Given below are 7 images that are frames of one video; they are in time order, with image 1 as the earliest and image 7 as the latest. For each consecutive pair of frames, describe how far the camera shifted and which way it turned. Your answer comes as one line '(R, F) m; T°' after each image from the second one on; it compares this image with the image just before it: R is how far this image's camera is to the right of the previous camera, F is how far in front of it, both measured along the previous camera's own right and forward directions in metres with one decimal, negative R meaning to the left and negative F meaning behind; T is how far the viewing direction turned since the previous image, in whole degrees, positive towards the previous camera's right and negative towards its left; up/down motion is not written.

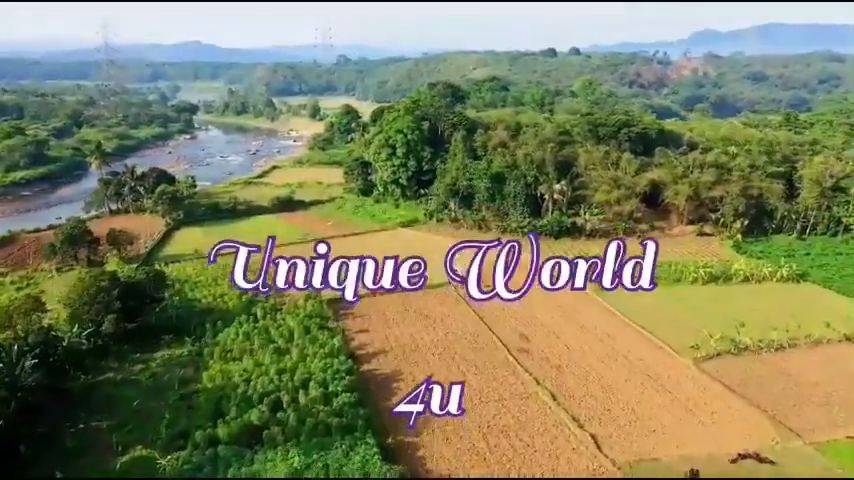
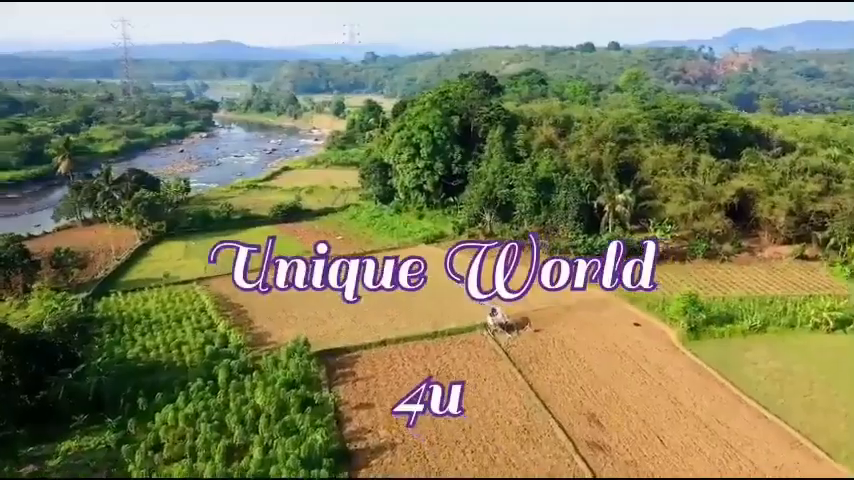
(0.0, +7.9) m; -2°
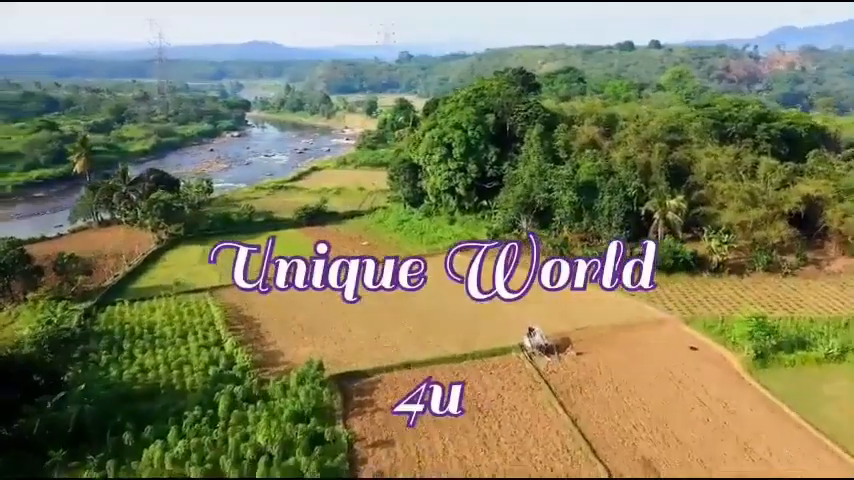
(+0.1, +2.5) m; -3°
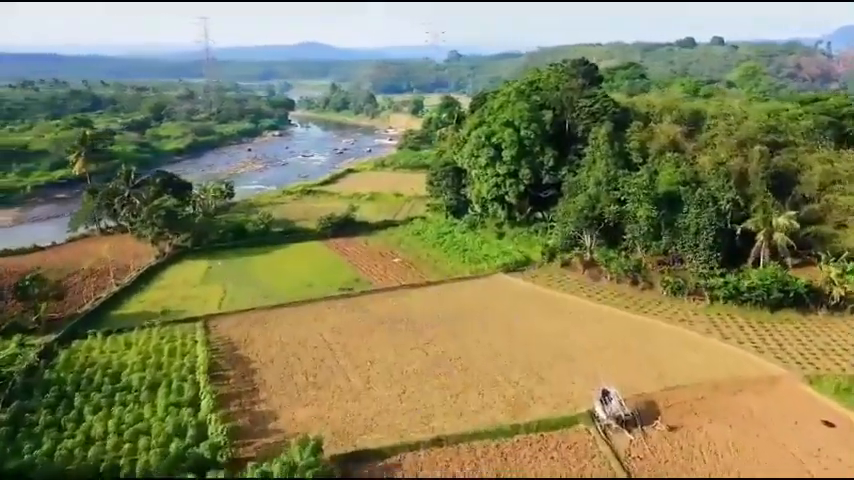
(+0.1, +5.3) m; -4°
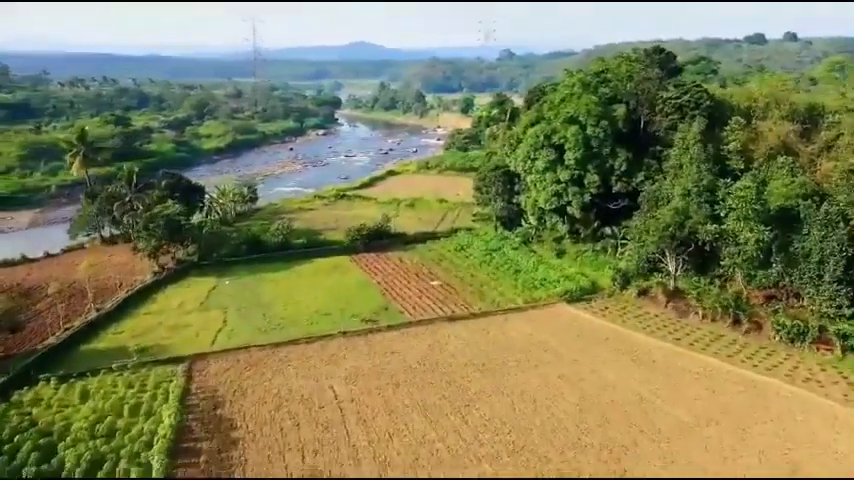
(+0.1, +5.0) m; -4°
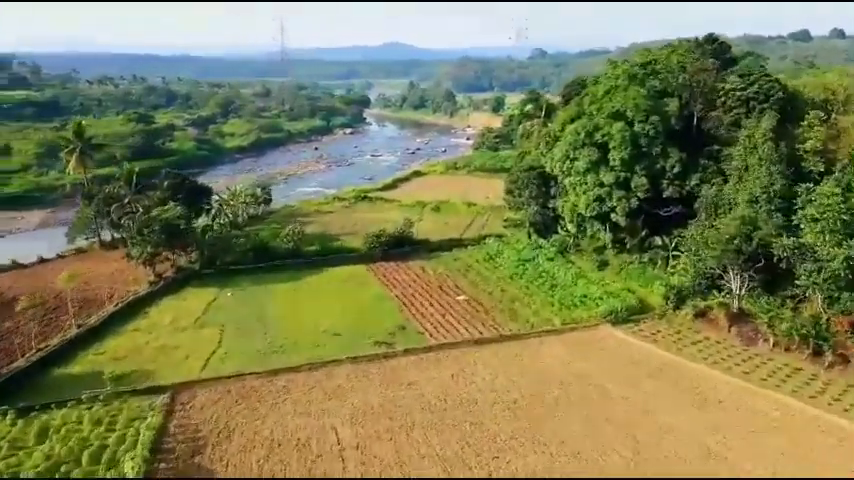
(+0.1, +2.8) m; -2°
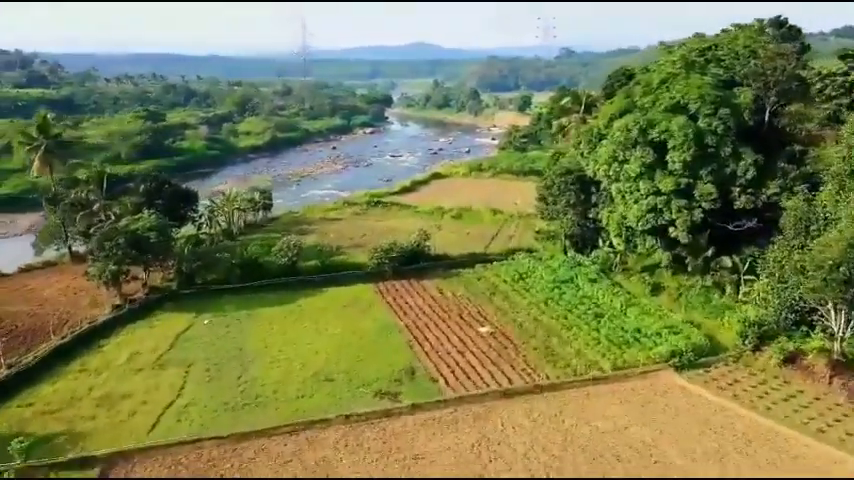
(+0.2, +4.0) m; -2°
